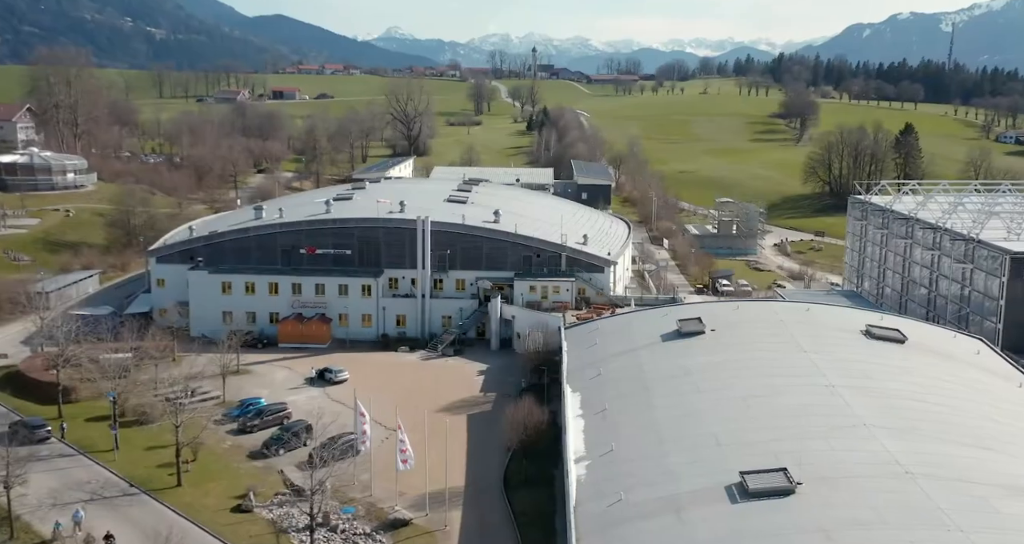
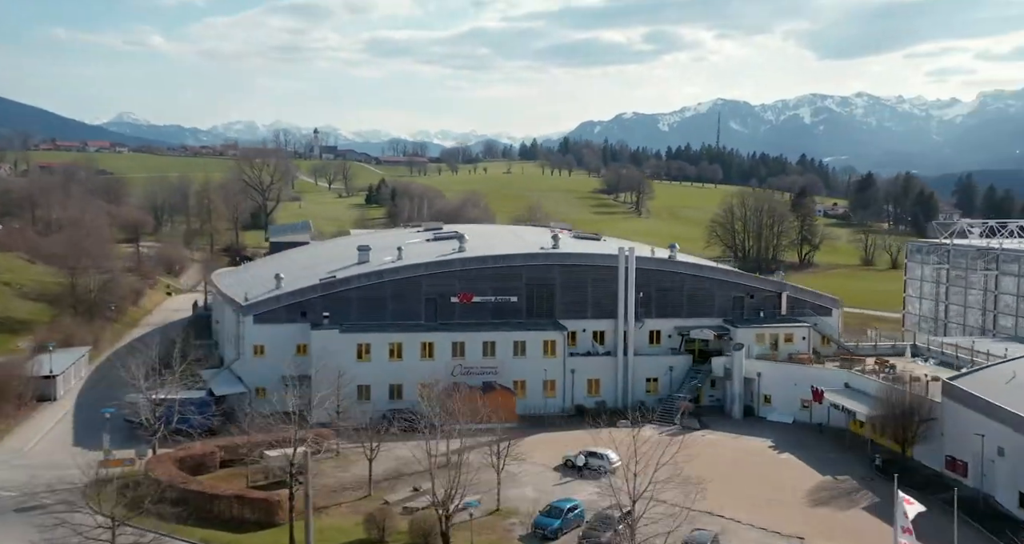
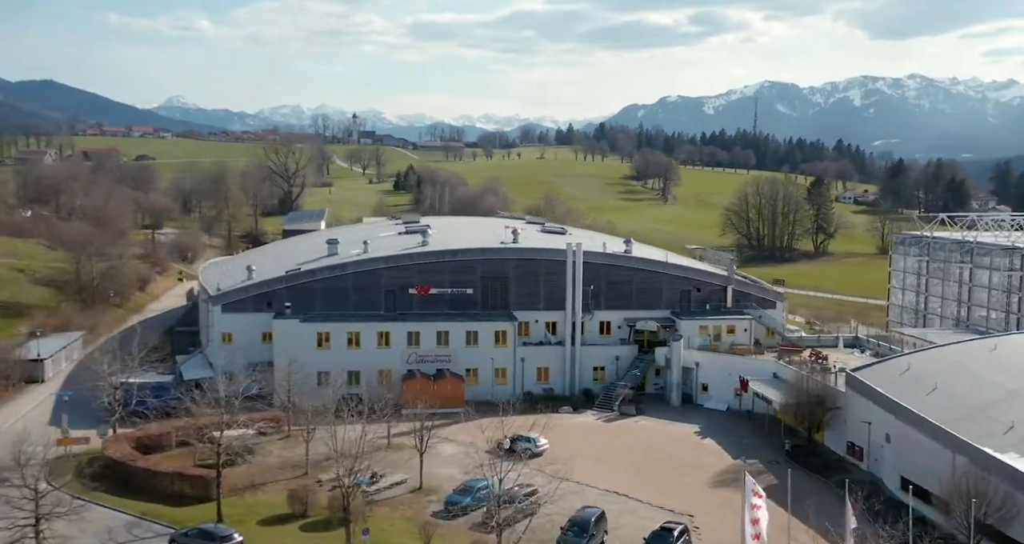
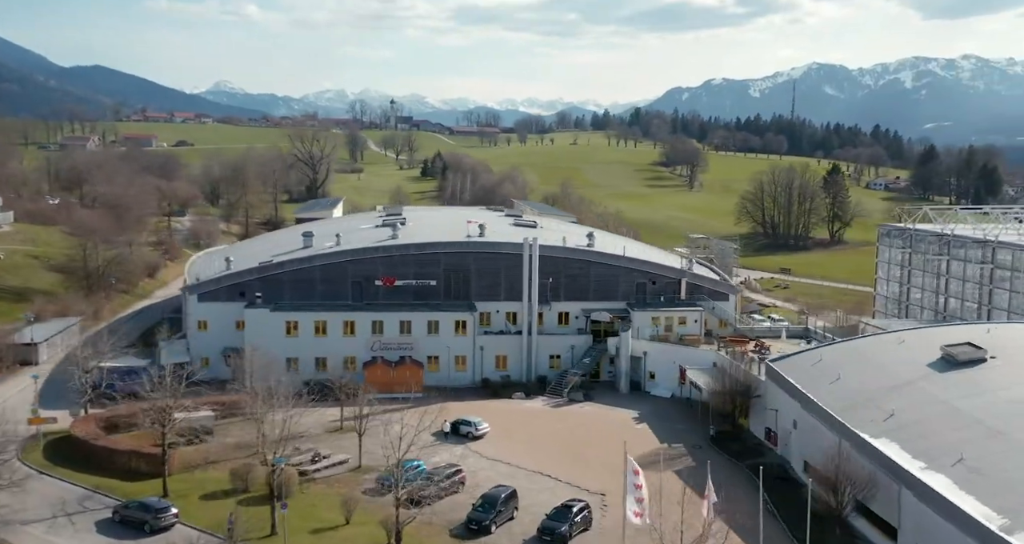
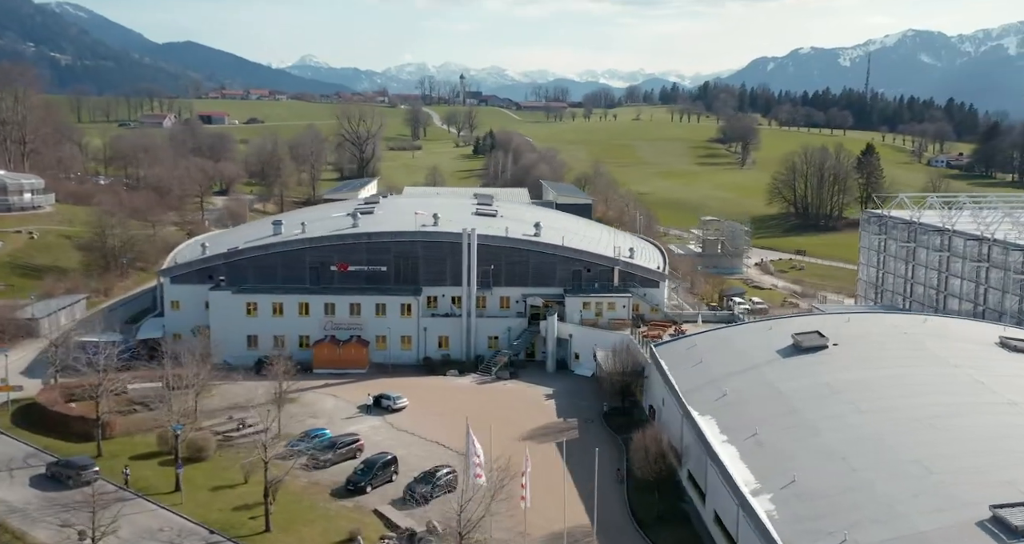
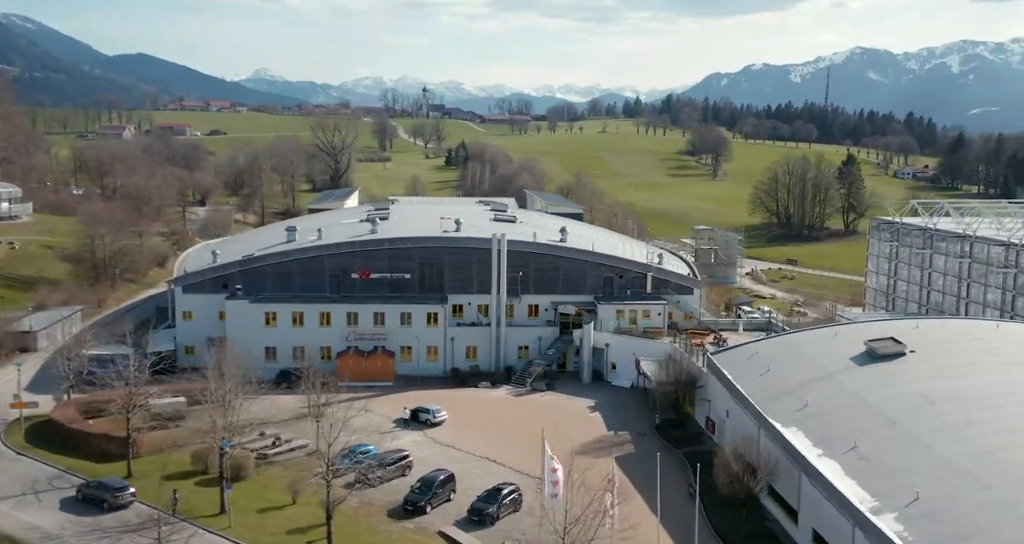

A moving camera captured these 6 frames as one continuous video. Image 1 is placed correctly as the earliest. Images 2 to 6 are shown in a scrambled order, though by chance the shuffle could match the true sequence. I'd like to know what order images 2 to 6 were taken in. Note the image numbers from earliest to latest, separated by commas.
5, 6, 4, 3, 2
